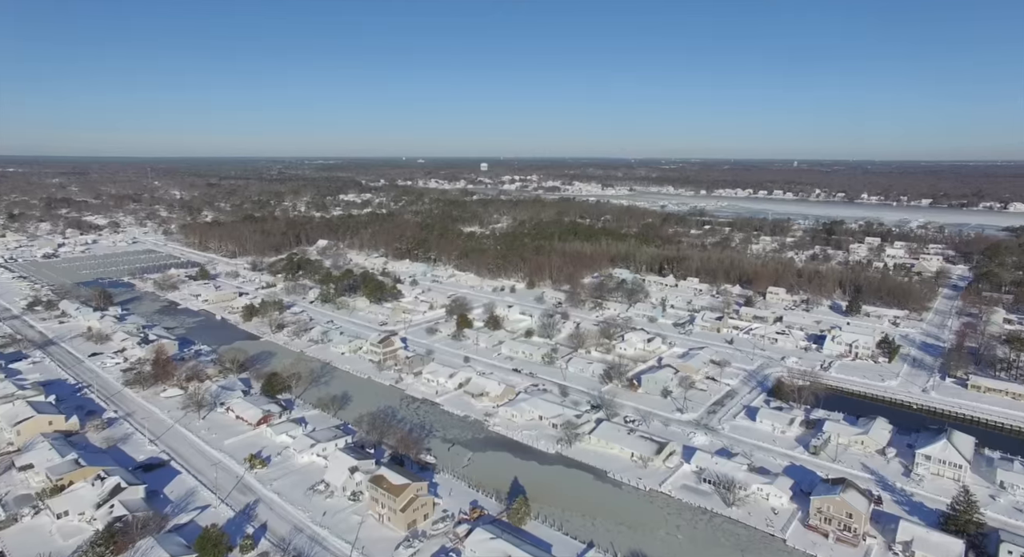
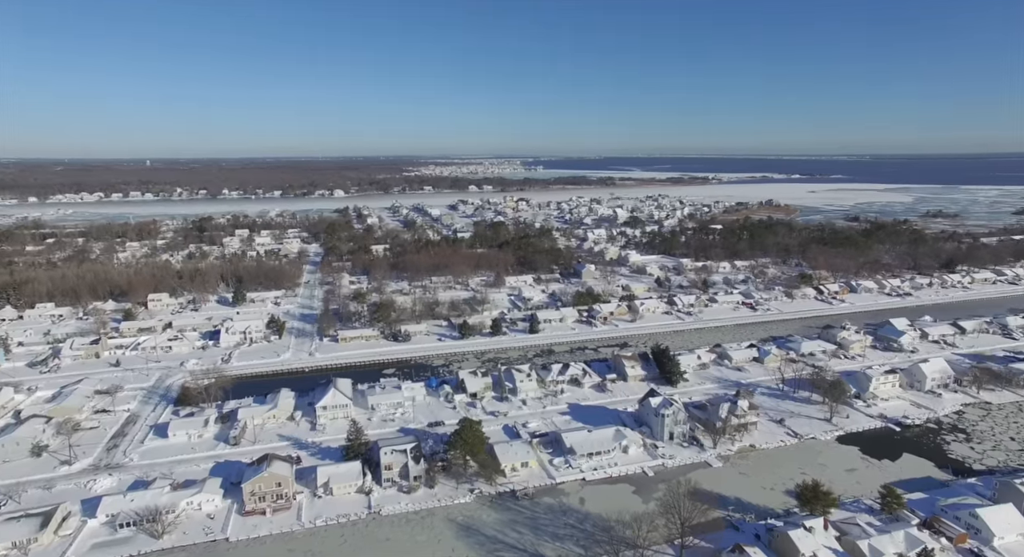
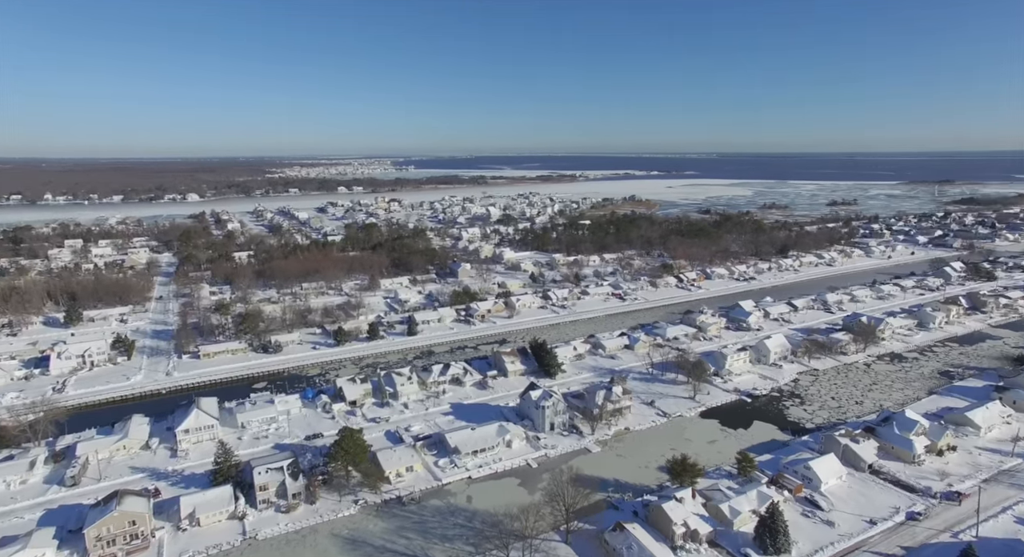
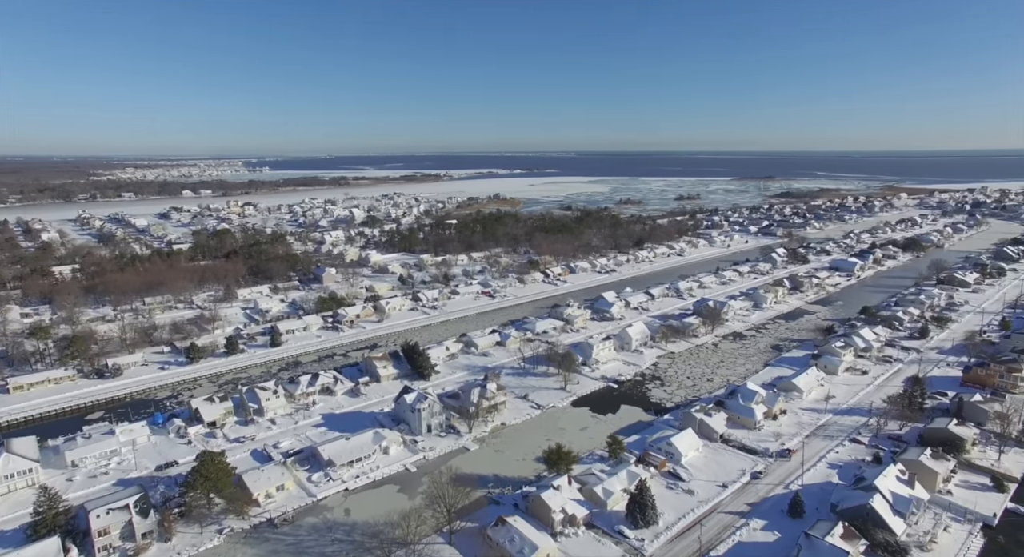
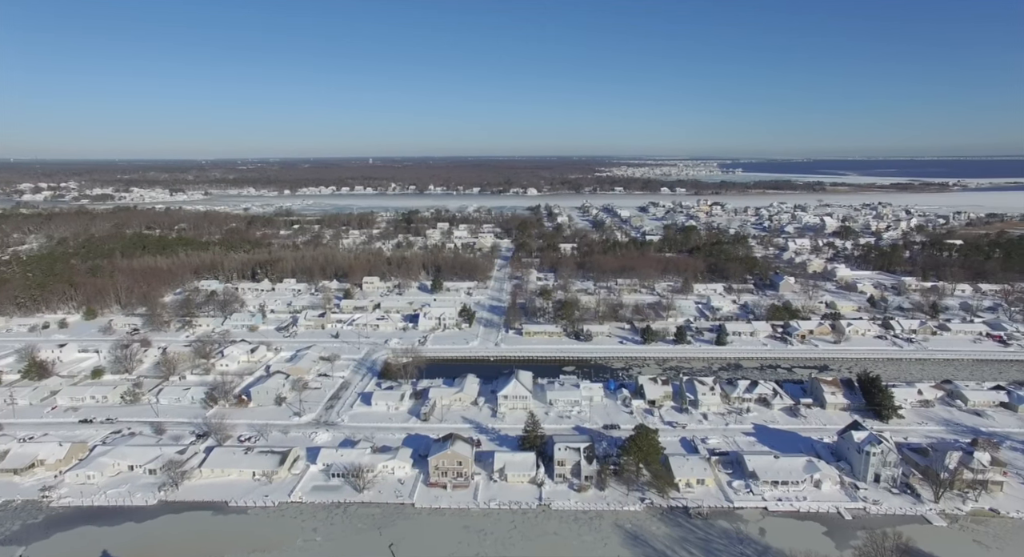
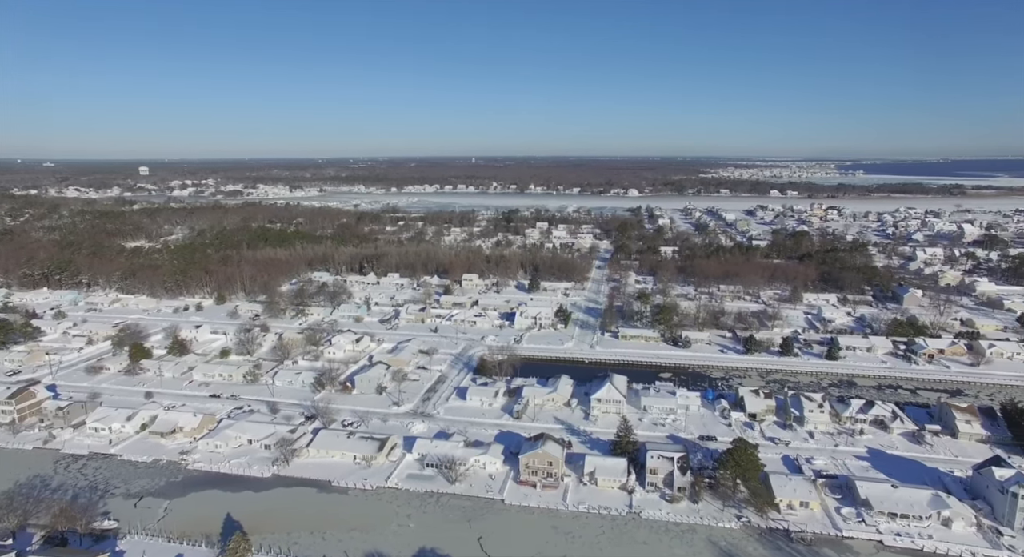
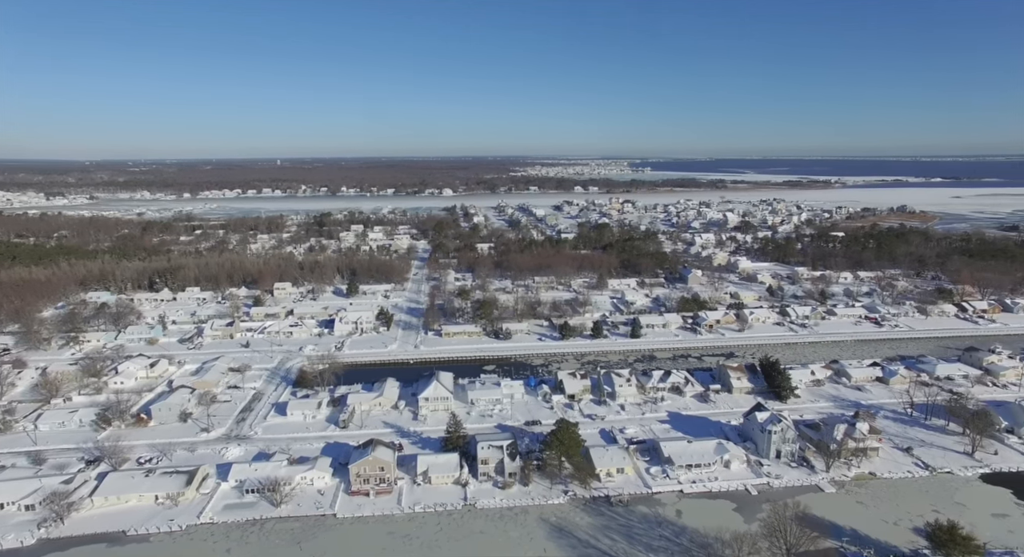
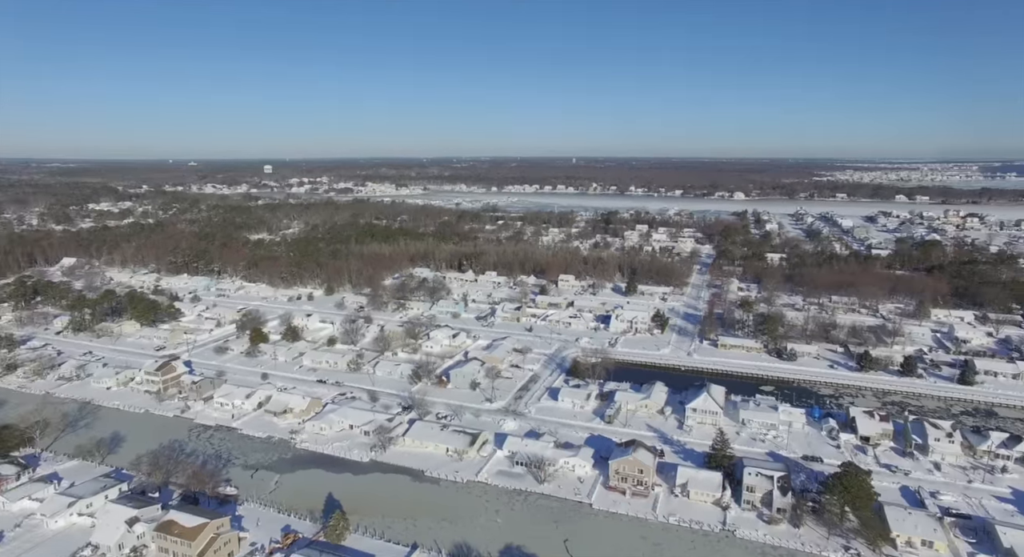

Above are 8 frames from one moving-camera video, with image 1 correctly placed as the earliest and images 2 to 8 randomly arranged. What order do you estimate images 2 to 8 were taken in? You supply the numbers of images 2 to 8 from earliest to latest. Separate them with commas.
8, 6, 5, 7, 2, 3, 4
